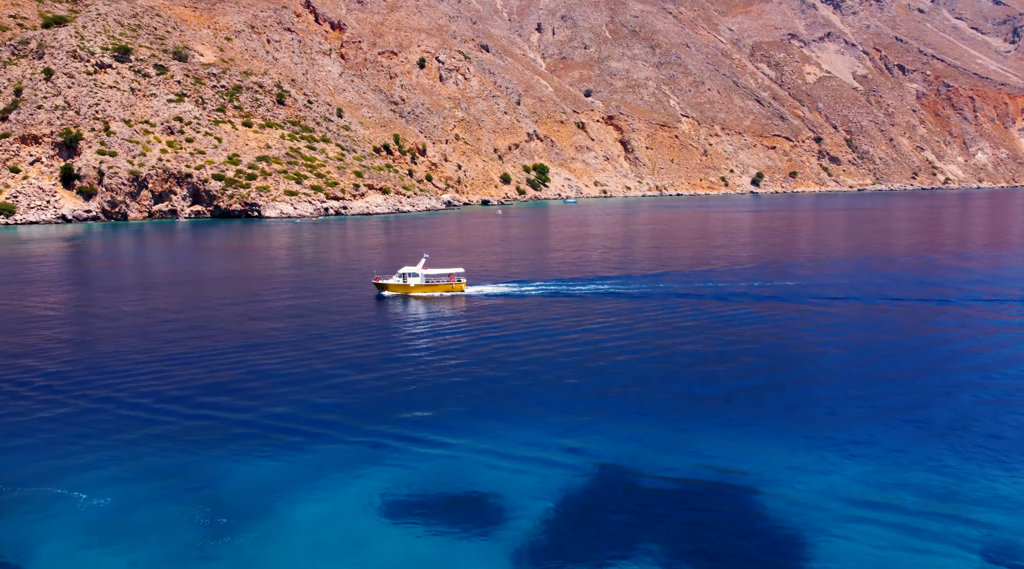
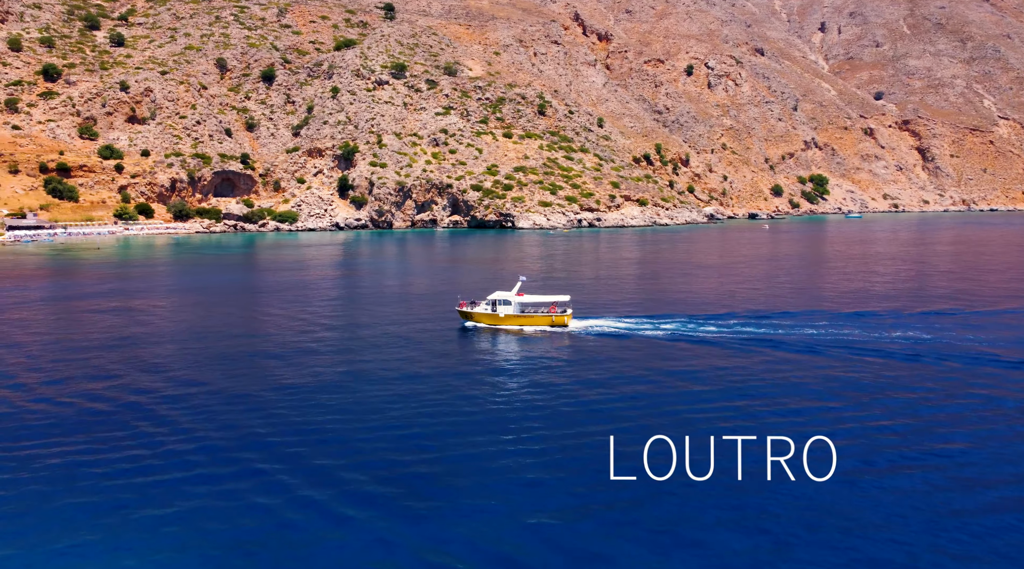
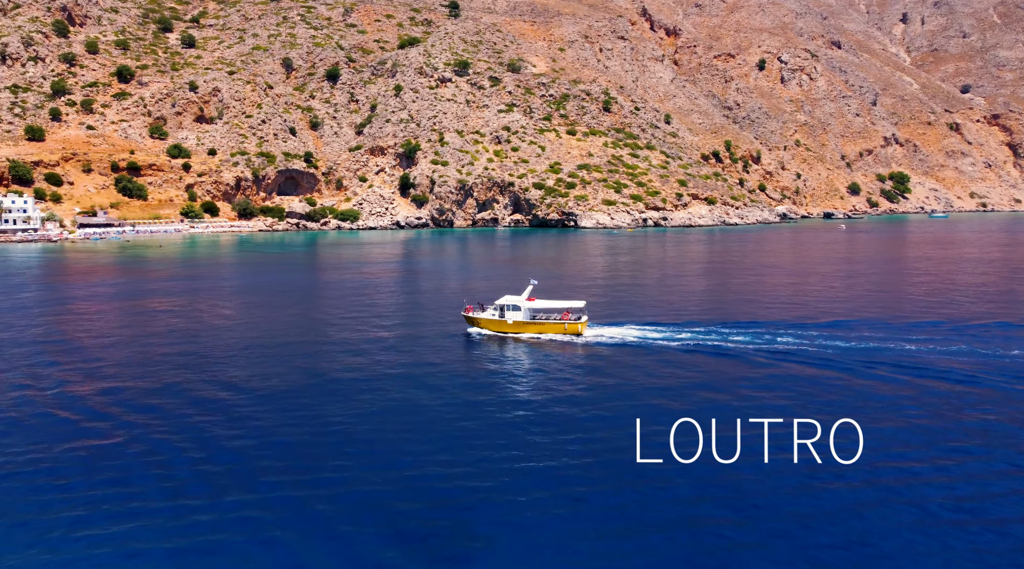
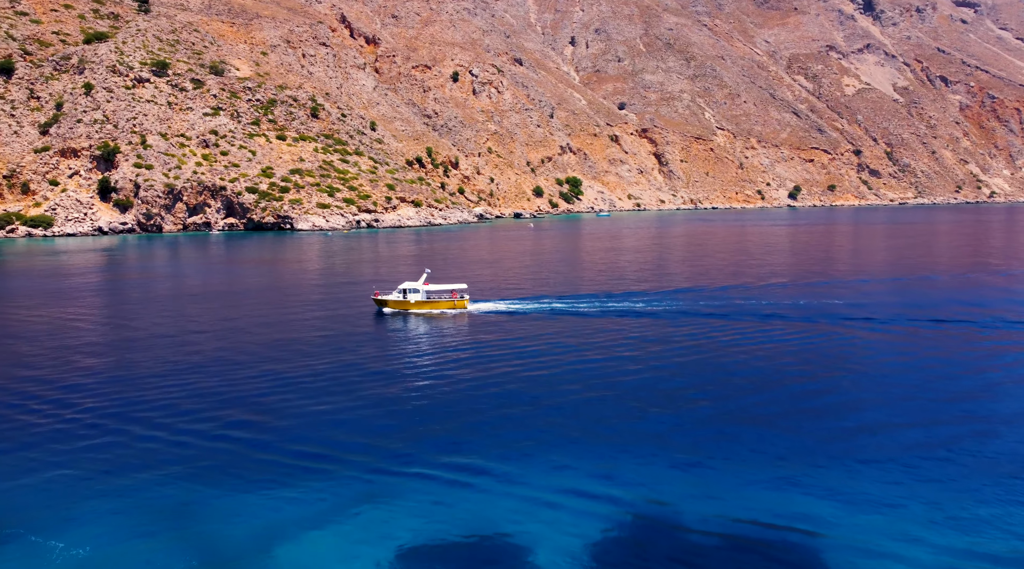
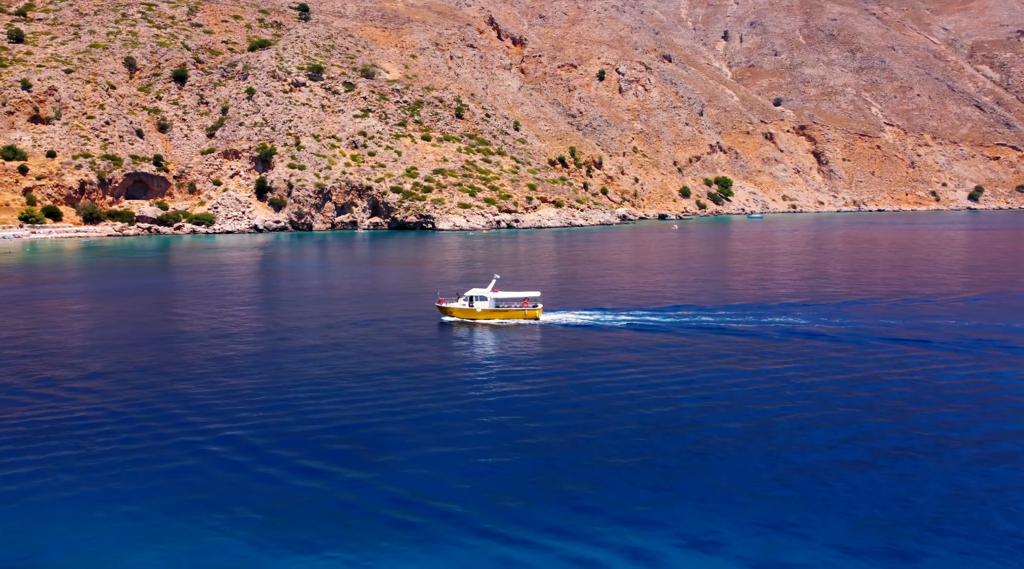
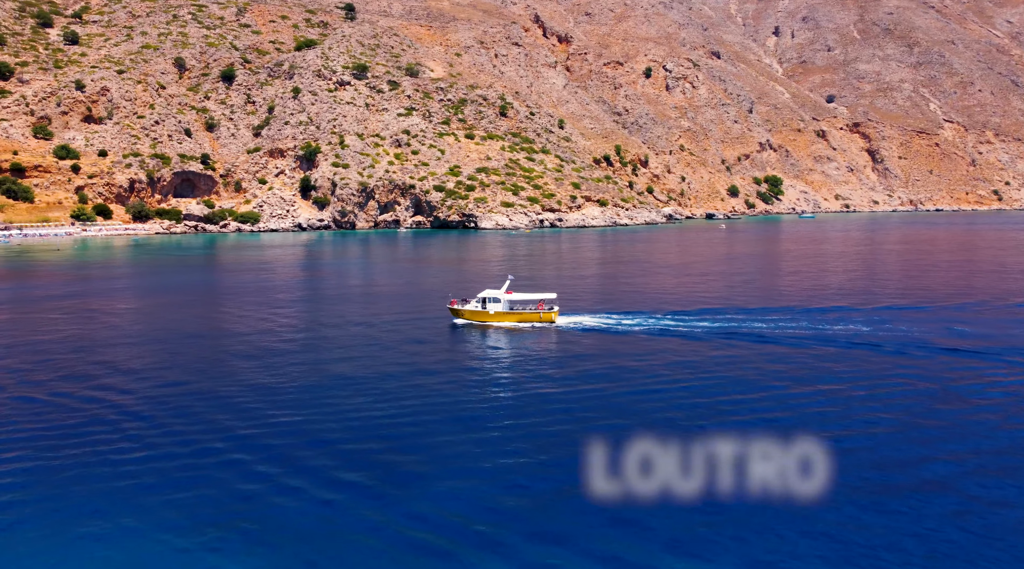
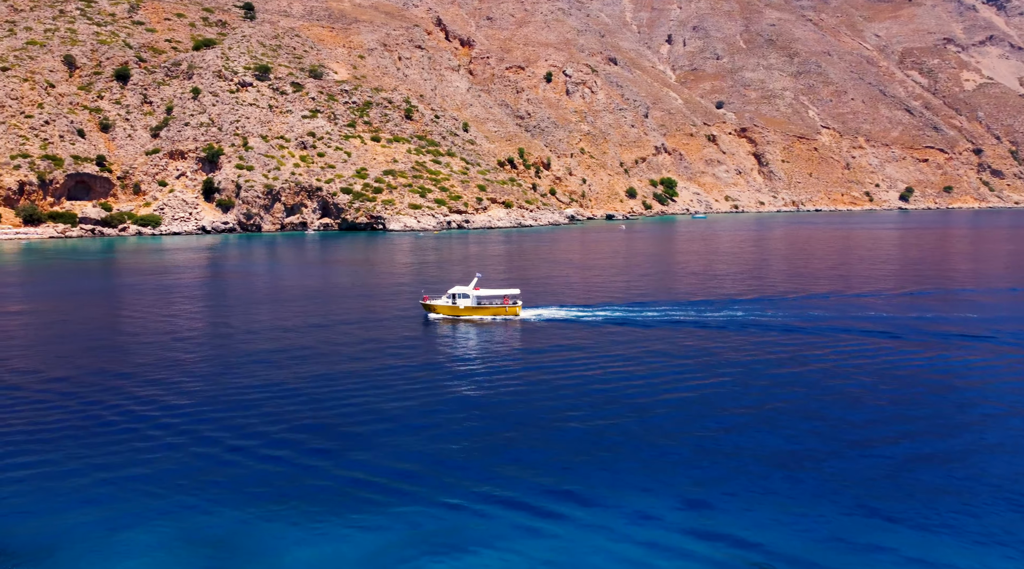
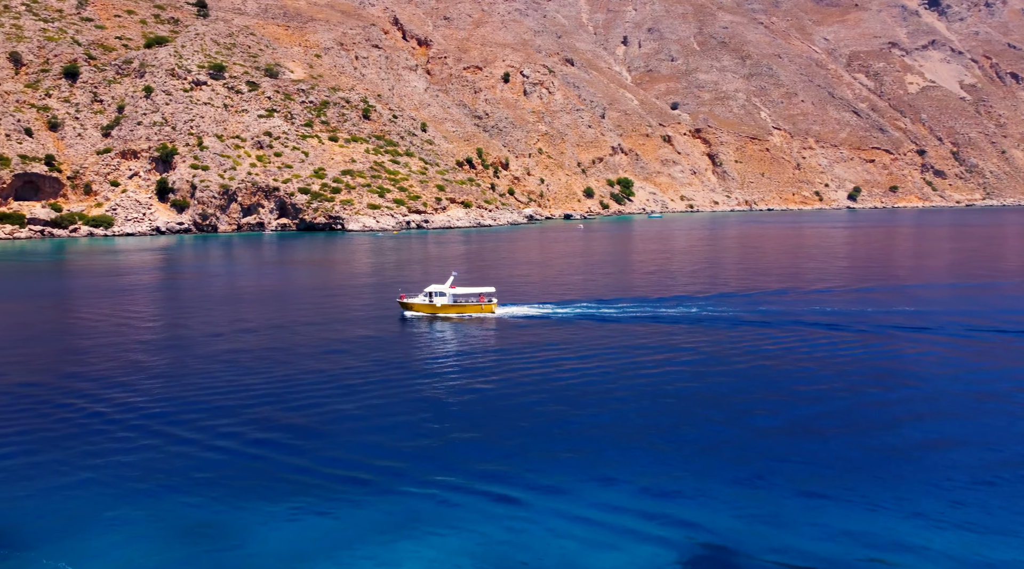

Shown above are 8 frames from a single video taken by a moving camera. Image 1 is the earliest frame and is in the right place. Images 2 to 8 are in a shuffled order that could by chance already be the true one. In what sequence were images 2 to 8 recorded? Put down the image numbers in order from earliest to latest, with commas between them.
4, 8, 7, 5, 6, 2, 3
